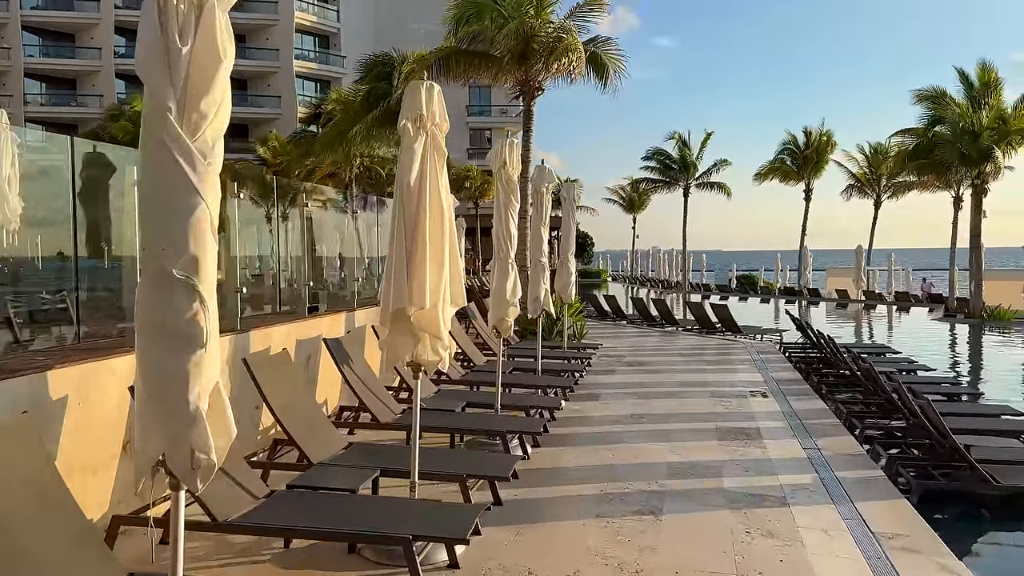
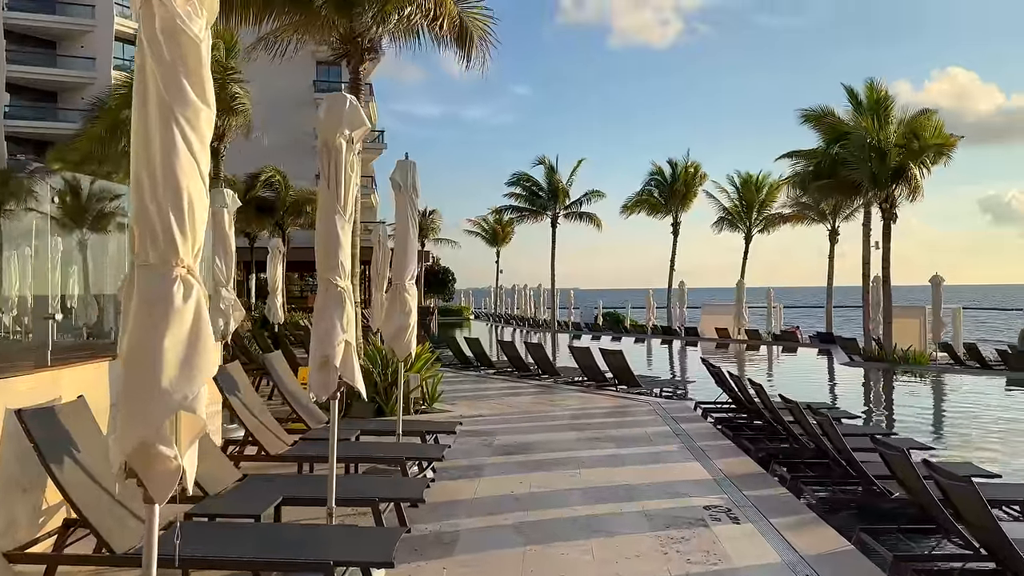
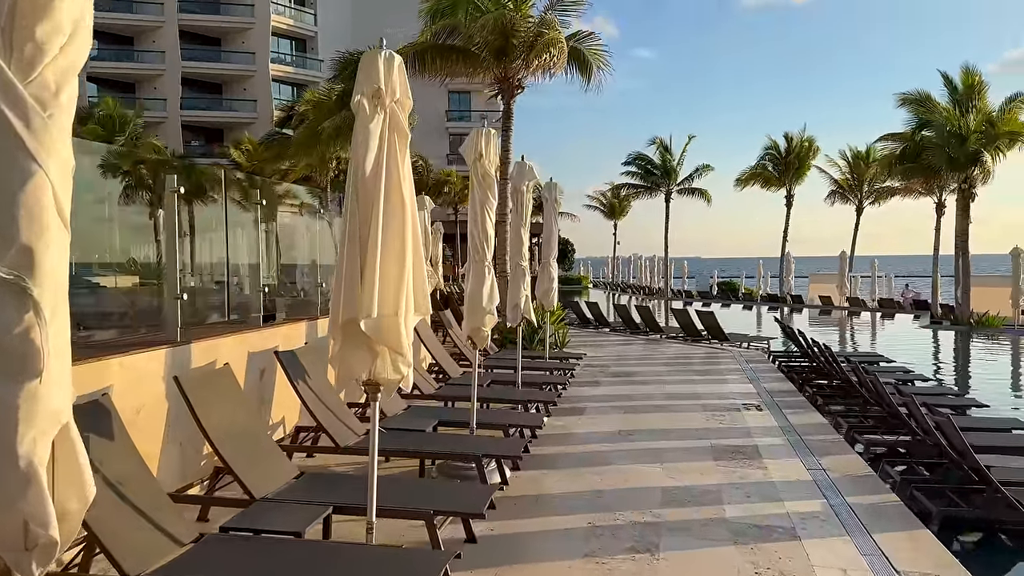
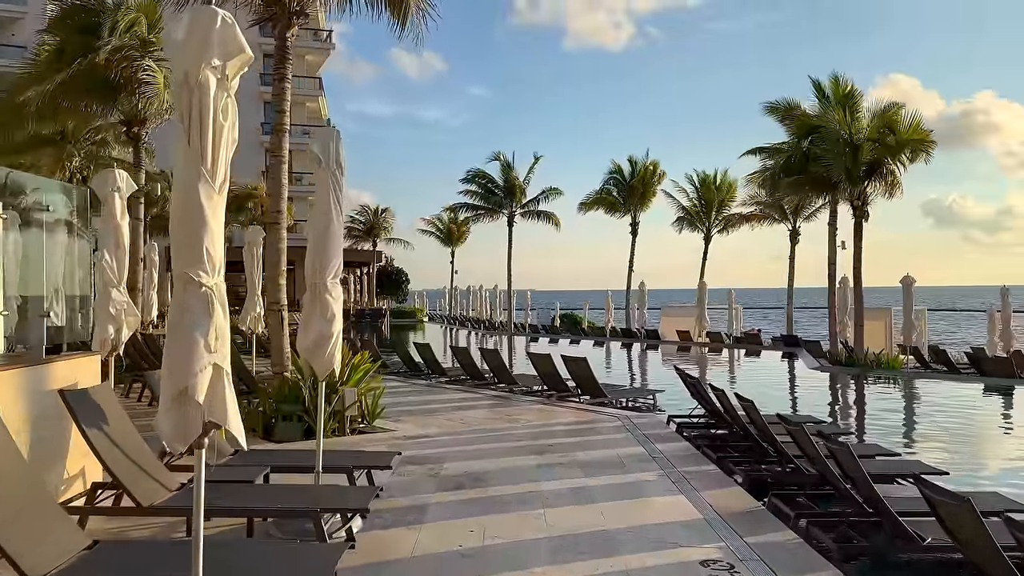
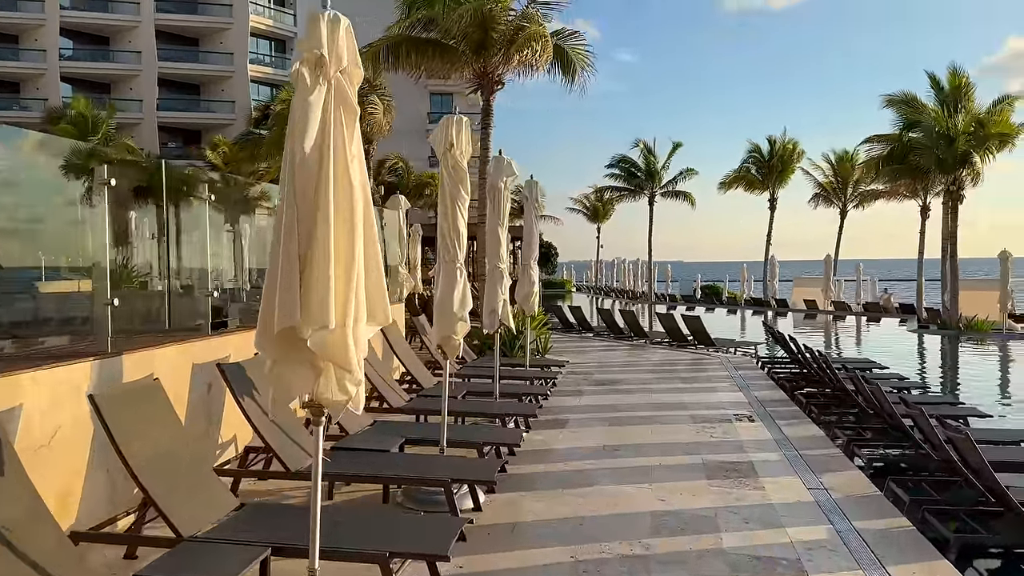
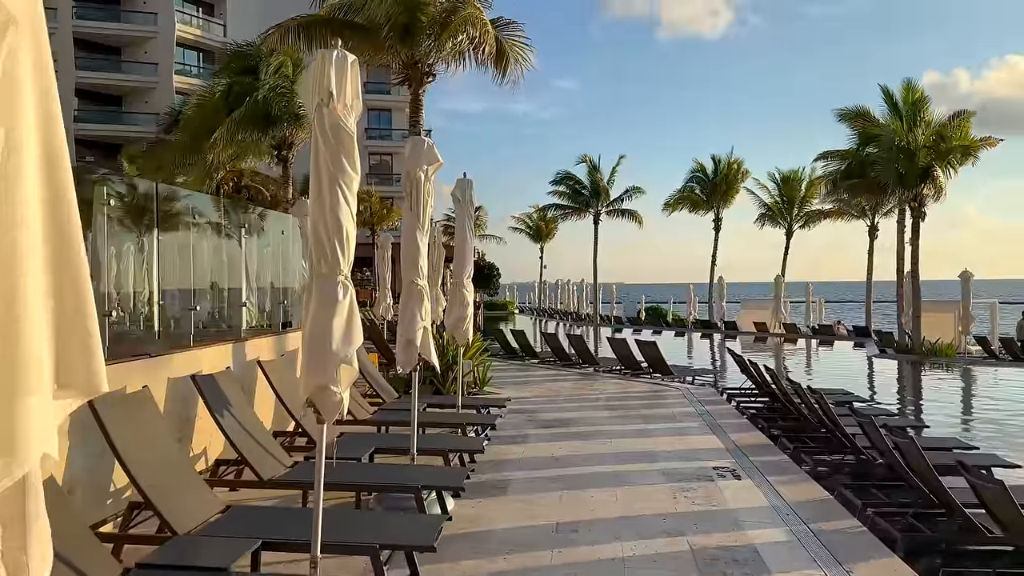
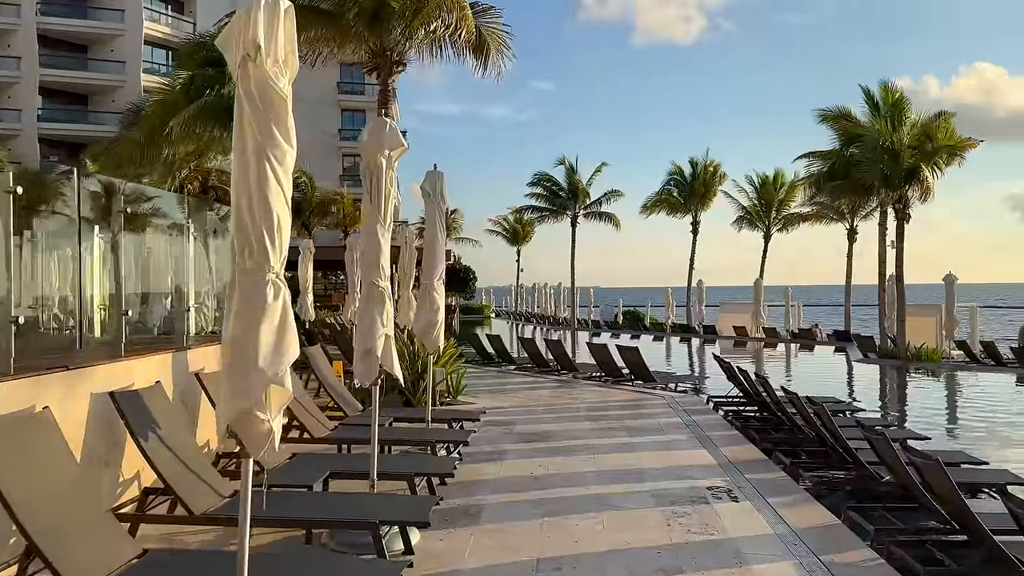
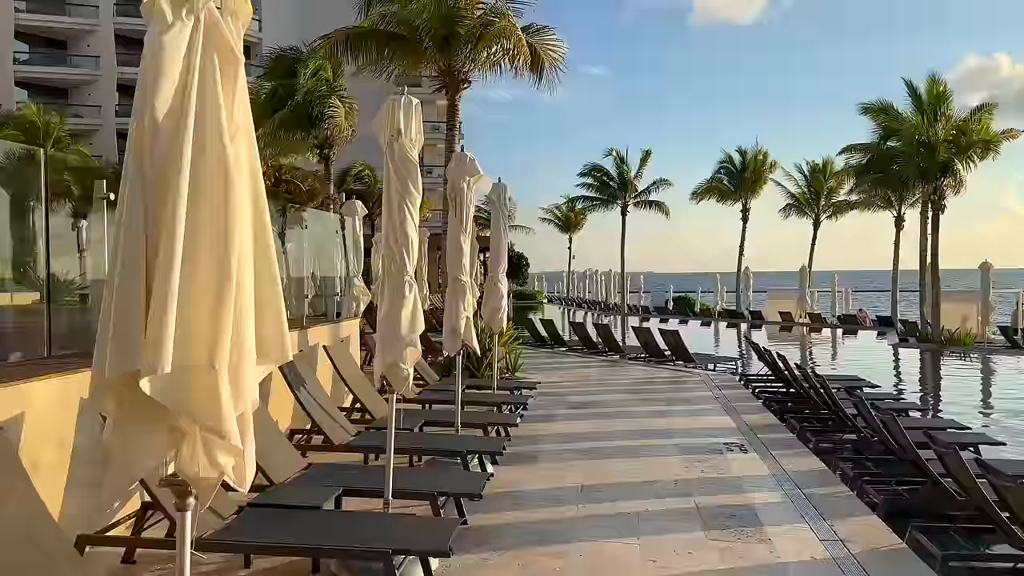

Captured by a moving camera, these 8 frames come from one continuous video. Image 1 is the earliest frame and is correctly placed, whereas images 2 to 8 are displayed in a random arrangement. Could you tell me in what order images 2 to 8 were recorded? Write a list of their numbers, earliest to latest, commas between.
3, 5, 8, 6, 7, 2, 4
